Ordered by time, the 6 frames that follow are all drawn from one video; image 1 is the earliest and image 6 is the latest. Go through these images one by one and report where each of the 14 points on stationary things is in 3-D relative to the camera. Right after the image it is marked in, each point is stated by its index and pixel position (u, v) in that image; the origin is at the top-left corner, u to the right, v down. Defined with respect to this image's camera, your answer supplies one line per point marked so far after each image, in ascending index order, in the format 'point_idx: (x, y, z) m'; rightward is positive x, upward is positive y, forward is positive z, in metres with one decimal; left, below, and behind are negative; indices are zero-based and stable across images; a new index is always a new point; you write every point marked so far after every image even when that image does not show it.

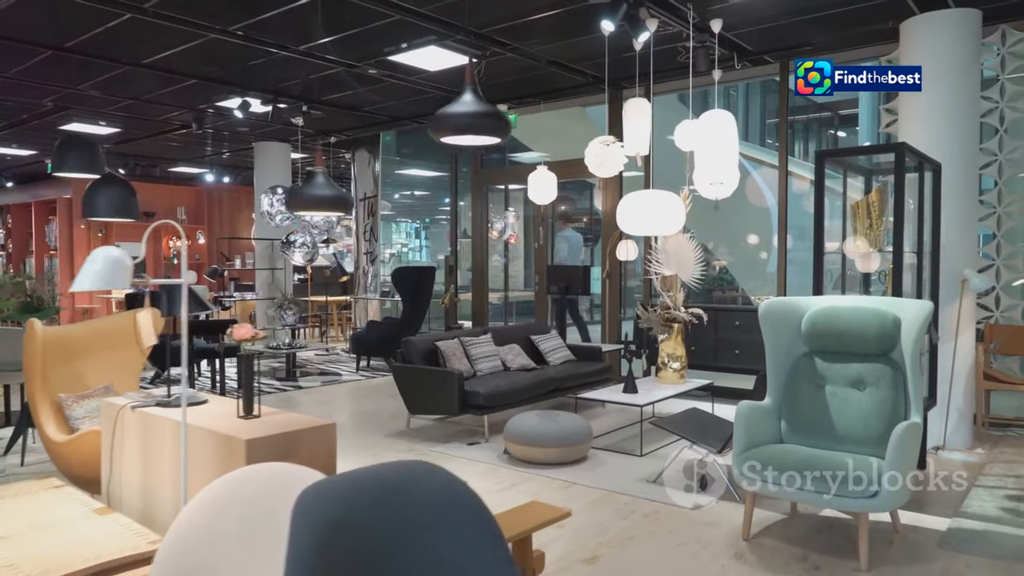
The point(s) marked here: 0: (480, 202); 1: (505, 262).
0: (-0.4, +1.0, +9.2) m
1: (0.0, +0.3, +9.0) m
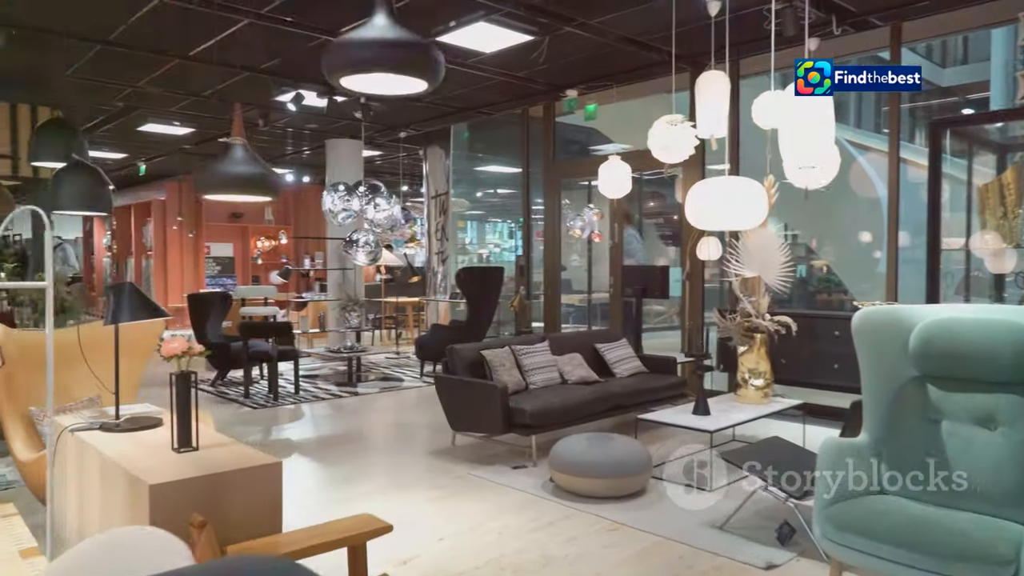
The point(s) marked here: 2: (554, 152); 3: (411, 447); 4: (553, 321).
0: (+0.5, +1.0, +8.6) m
1: (+0.8, +0.3, +8.3) m
2: (+0.5, +1.6, +8.6) m
3: (-0.7, -1.1, +5.2) m
4: (+0.5, -0.4, +8.7) m
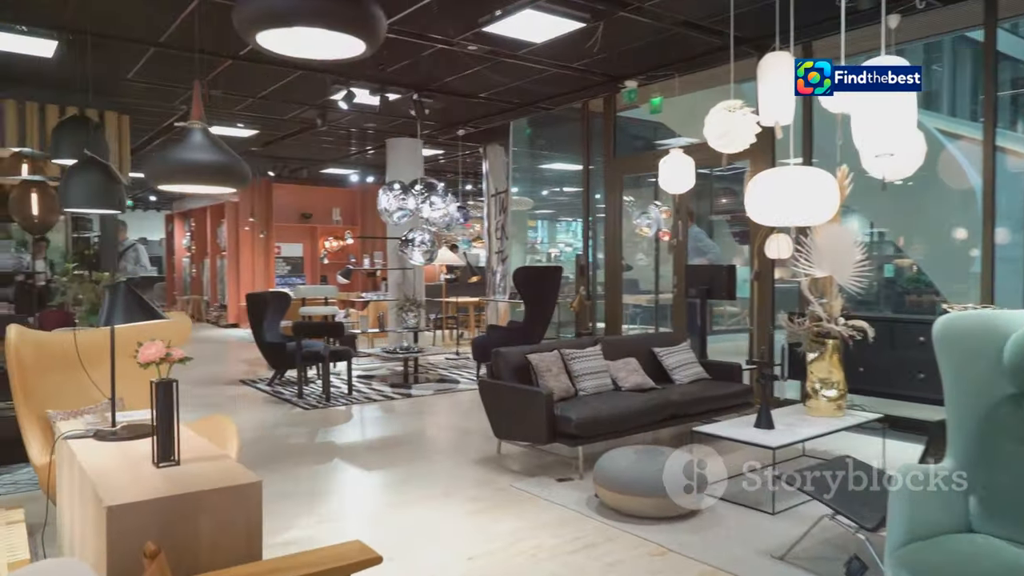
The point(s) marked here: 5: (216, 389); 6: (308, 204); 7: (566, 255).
0: (+1.1, +1.0, +8.3) m
1: (+1.4, +0.3, +7.9) m
2: (+1.1, +1.6, +8.3) m
3: (-0.4, -1.1, +5.0) m
4: (+1.1, -0.4, +8.3) m
5: (-2.9, -1.0, +7.5) m
6: (-3.9, +1.6, +14.6) m
7: (+0.7, +0.4, +9.1) m
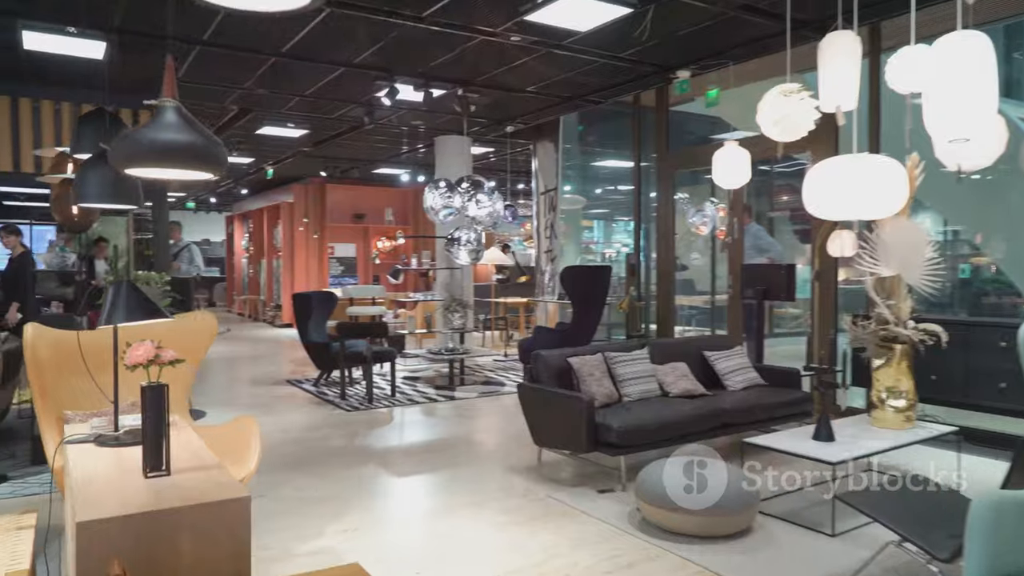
0: (+1.7, +1.0, +8.0) m
1: (+1.9, +0.3, +7.6) m
2: (+1.7, +1.6, +8.0) m
3: (-0.1, -1.1, +4.8) m
4: (+1.7, -0.4, +8.0) m
5: (-2.5, -1.0, +7.5) m
6: (-2.9, +1.6, +14.7) m
7: (+1.2, +0.4, +8.8) m
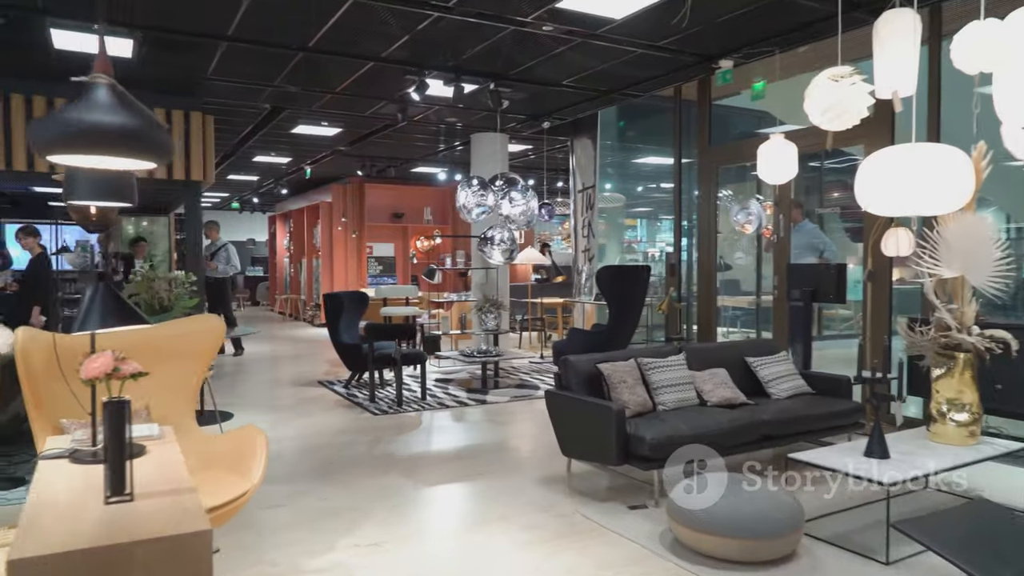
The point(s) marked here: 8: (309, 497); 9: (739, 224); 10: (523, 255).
0: (+2.0, +1.0, +7.6) m
1: (+2.3, +0.3, +7.2) m
2: (+2.0, +1.5, +7.6) m
3: (+0.1, -1.1, +4.6) m
4: (+2.0, -0.4, +7.7) m
5: (-2.1, -1.0, +7.4) m
6: (-2.2, +1.6, +14.6) m
7: (+1.7, +0.4, +8.5) m
8: (-1.1, -1.1, +4.0) m
9: (+2.2, +0.6, +7.3) m
10: (+0.2, +0.4, +10.1) m
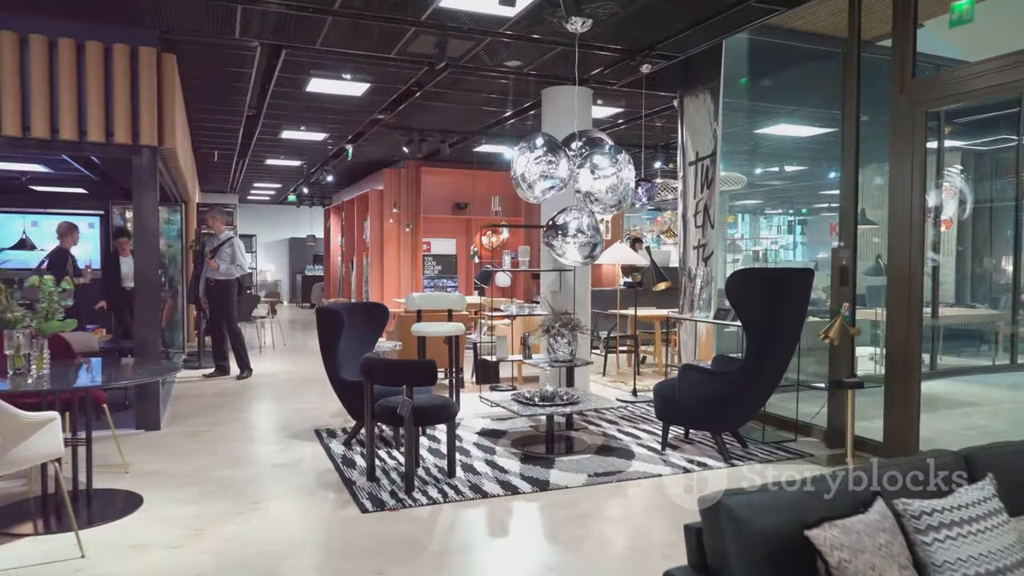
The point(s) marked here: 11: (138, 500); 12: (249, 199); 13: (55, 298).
0: (+2.6, +0.9, +4.9) m
1: (+2.8, +0.2, +4.5) m
2: (+2.6, +1.4, +4.9) m
3: (+0.3, -1.2, +2.0) m
4: (+2.6, -0.5, +4.9) m
5: (-1.6, -1.1, +5.1) m
6: (-0.8, +1.6, +12.3) m
7: (+2.3, +0.3, +5.8) m
8: (-0.9, -1.2, +1.6) m
9: (+2.7, +0.5, +4.6) m
10: (+1.0, +0.4, +7.5) m
11: (-2.0, -1.1, +3.9) m
12: (-6.5, +2.2, +18.5) m
13: (-2.2, 0.0, +3.7) m
